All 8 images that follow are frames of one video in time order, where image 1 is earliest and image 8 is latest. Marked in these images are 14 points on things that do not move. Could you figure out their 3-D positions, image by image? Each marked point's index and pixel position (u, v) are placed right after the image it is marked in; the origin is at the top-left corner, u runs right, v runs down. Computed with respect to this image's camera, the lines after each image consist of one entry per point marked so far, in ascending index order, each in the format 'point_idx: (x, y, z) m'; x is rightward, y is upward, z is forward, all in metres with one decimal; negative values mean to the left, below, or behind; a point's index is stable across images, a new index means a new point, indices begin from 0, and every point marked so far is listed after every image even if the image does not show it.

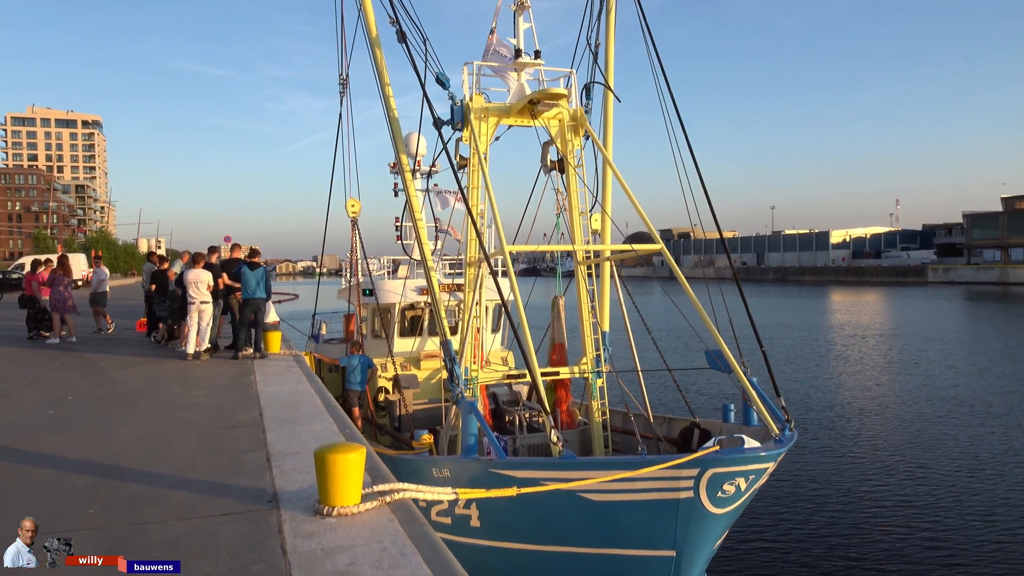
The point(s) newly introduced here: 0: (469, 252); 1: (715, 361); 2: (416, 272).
0: (-0.6, +0.5, +9.5) m
1: (+2.5, -0.9, +8.4) m
2: (-2.0, +0.3, +14.5) m
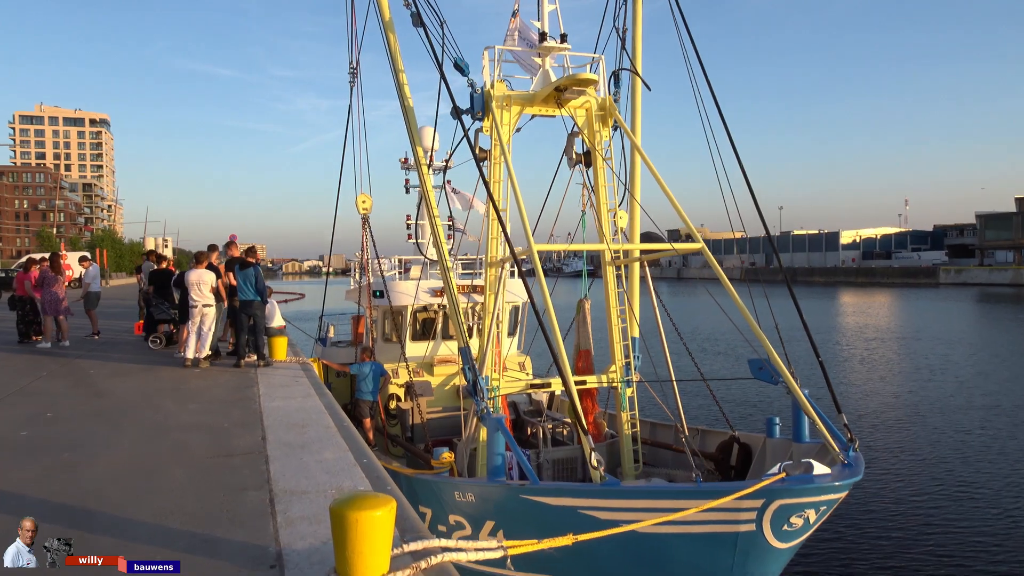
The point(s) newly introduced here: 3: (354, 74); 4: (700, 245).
0: (-0.3, +0.5, +8.8) m
1: (+2.8, -0.9, +7.7) m
2: (-1.6, +0.3, +13.8) m
3: (-2.7, +3.7, +11.8) m
4: (+2.1, +0.5, +7.7) m
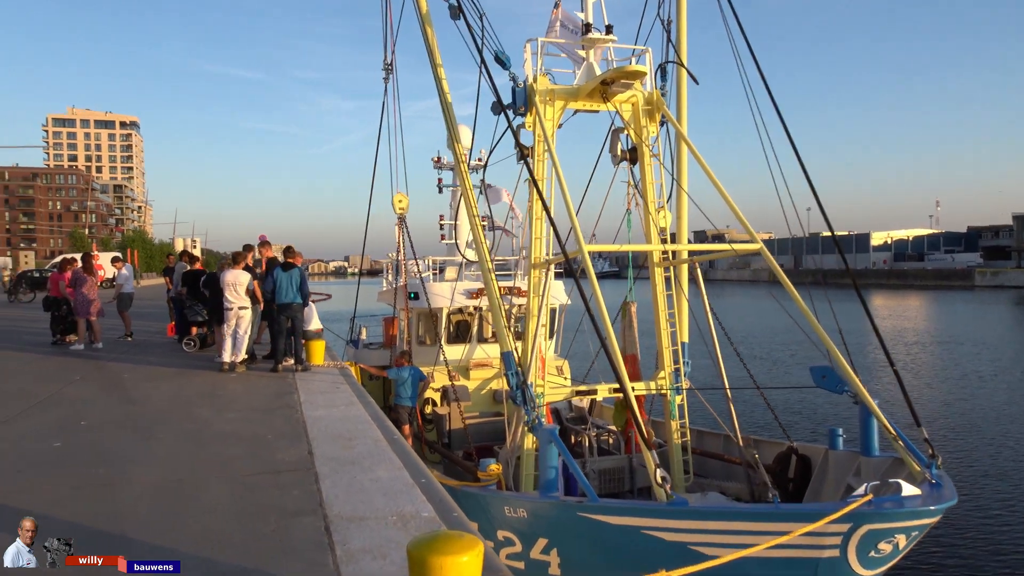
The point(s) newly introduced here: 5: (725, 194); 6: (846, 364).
0: (+0.3, +0.4, +8.5) m
1: (+3.3, -1.0, +7.2) m
2: (-0.9, +0.3, +13.5) m
3: (-2.0, +3.7, +11.5) m
4: (+2.6, +0.5, +7.2) m
5: (+2.2, +1.0, +7.2) m
6: (+3.5, -0.8, +7.2) m
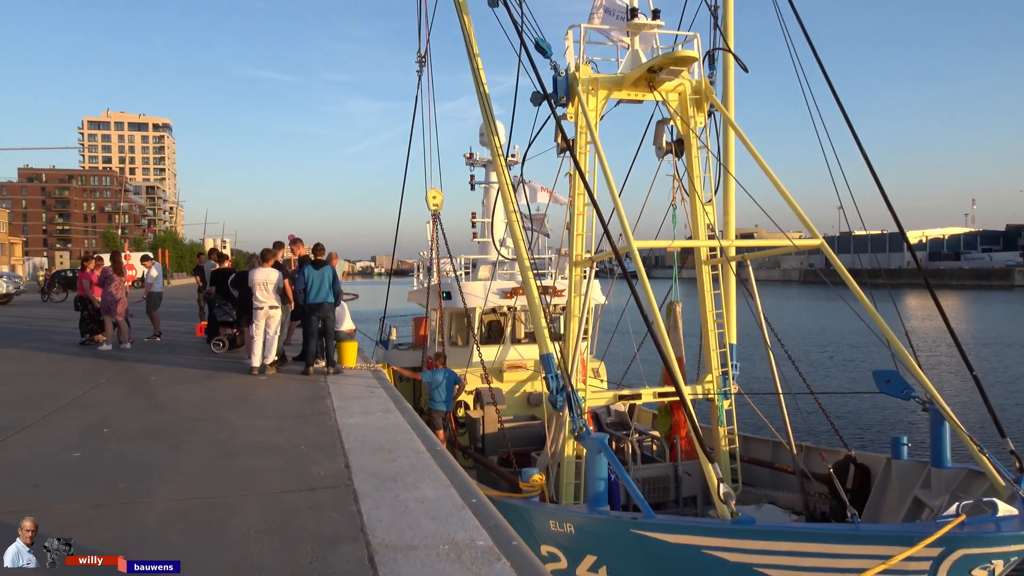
0: (+0.7, +0.4, +8.1) m
1: (+3.7, -1.0, +6.7) m
2: (-0.3, +0.3, +13.1) m
3: (-1.5, +3.7, +11.2) m
4: (+3.0, +0.5, +6.8) m
5: (+2.6, +1.0, +6.8) m
6: (+3.9, -0.8, +6.7) m
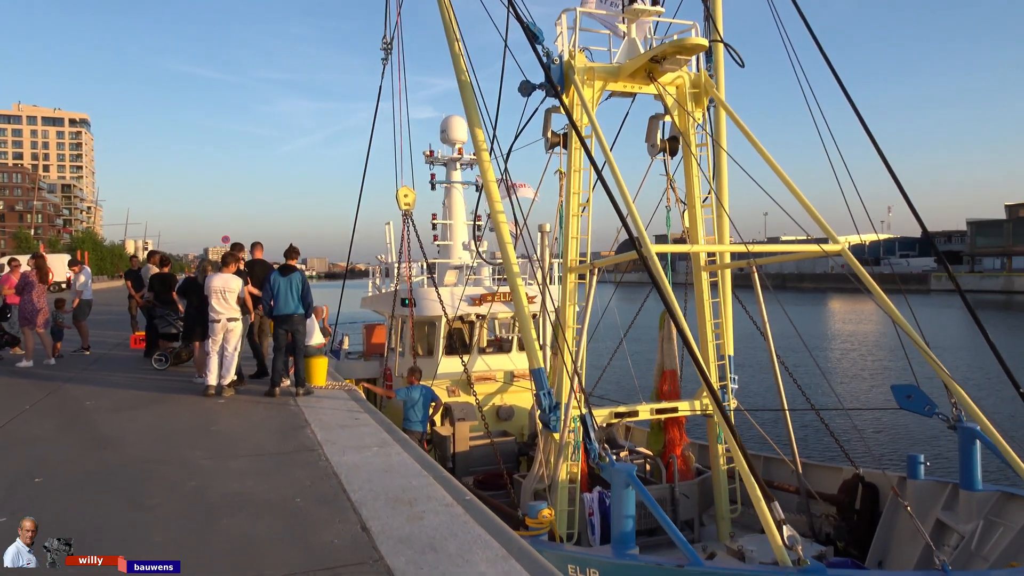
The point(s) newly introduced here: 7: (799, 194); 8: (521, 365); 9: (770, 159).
0: (+0.6, +0.4, +7.4) m
1: (+3.7, -1.1, +6.3) m
2: (-0.9, +0.2, +12.4) m
3: (-1.9, +3.6, +10.3) m
4: (+3.0, +0.4, +6.3) m
5: (+2.6, +1.0, +6.3) m
6: (+3.9, -0.9, +6.3) m
7: (+2.6, +0.9, +6.4) m
8: (+0.1, -1.3, +11.7) m
9: (+2.4, +1.2, +6.4) m
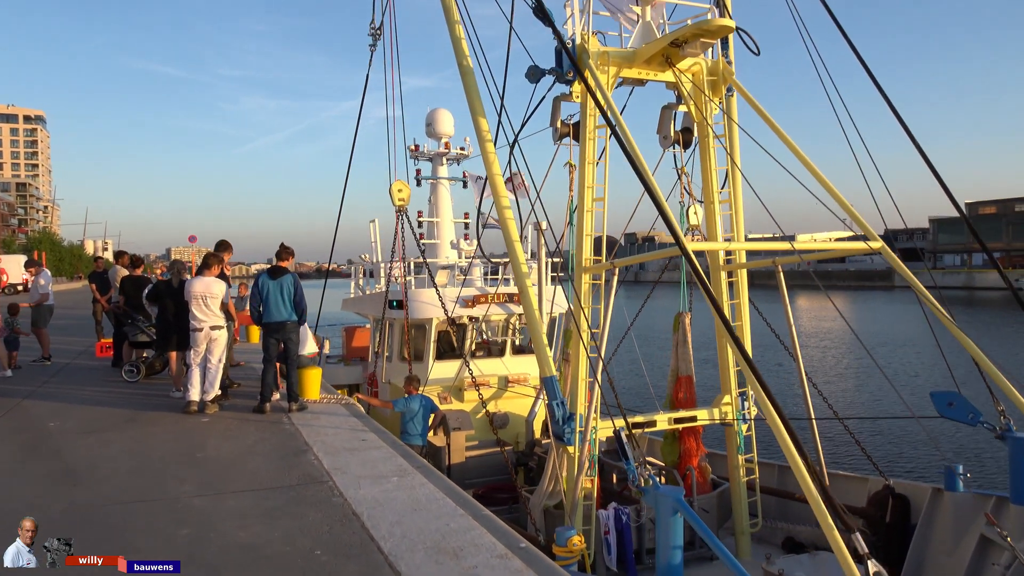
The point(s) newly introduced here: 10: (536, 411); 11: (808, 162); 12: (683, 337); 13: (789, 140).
0: (+0.7, +0.3, +6.9) m
1: (+3.8, -1.0, +5.9) m
2: (-1.0, +0.2, +11.8) m
3: (-1.9, +3.5, +9.7) m
4: (+3.2, +0.4, +5.9) m
5: (+2.7, +1.0, +5.8) m
6: (+4.1, -0.9, +5.9) m
7: (+2.7, +0.9, +5.9) m
8: (0.0, -1.3, +11.2) m
9: (+2.5, +1.2, +5.9) m
10: (+0.3, -1.8, +10.1) m
11: (+2.6, +1.1, +6.0) m
12: (+1.9, -0.6, +7.7) m
13: (+2.5, +1.3, +6.1) m
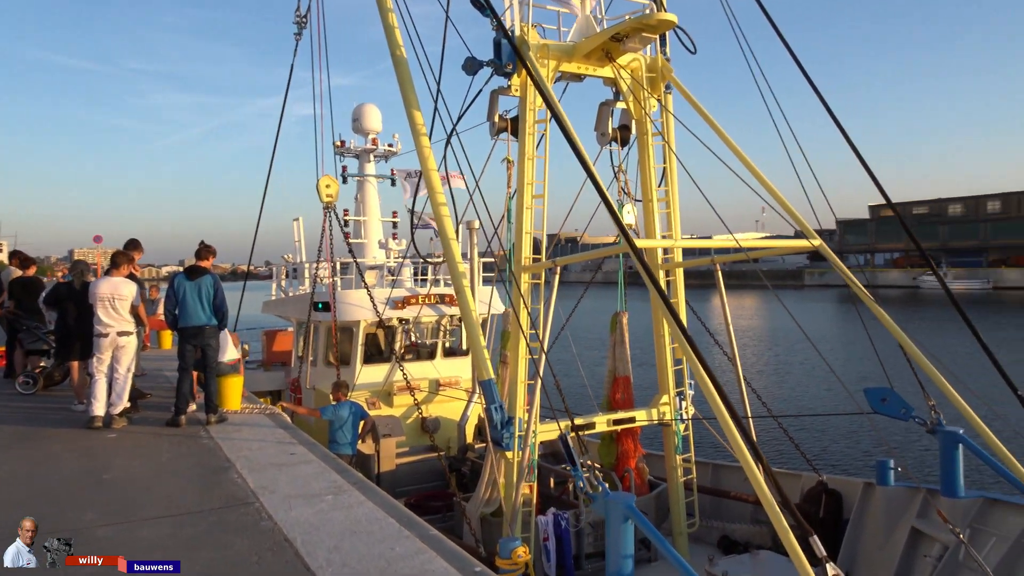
0: (+0.1, +0.3, +6.7) m
1: (+3.3, -1.0, +6.1) m
2: (-2.1, +0.1, +11.3) m
3: (-2.9, +3.5, +9.2) m
4: (+2.6, +0.4, +6.0) m
5: (+2.2, +1.0, +5.9) m
6: (+3.5, -0.9, +6.1) m
7: (+2.2, +0.9, +5.9) m
8: (-1.0, -1.4, +10.9) m
9: (+2.0, +1.2, +5.9) m
10: (-0.6, -1.8, +9.9) m
11: (+2.1, +1.1, +6.0) m
12: (+1.2, -0.6, +7.6) m
13: (+1.9, +1.3, +6.1) m
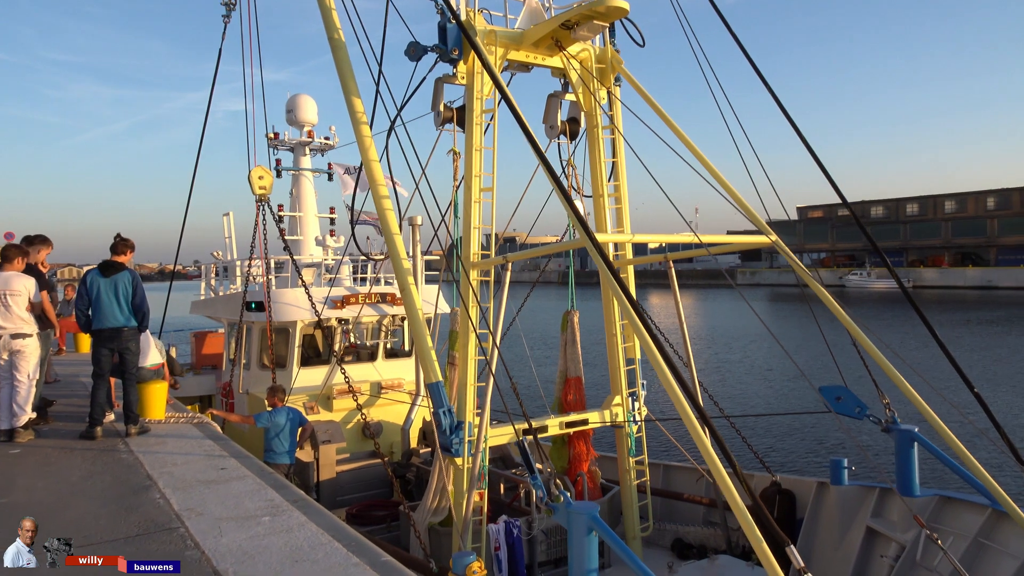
0: (-0.4, +0.4, +6.3) m
1: (+2.9, -1.0, +6.0) m
2: (-3.0, +0.2, +10.8) m
3: (-3.6, +3.5, +8.6) m
4: (+2.2, +0.4, +5.9) m
5: (+1.8, +1.0, +5.7) m
6: (+3.1, -0.8, +6.1) m
7: (+1.8, +0.9, +5.8) m
8: (-1.9, -1.3, +10.5) m
9: (+1.6, +1.2, +5.8) m
10: (-1.4, -1.8, +9.5) m
11: (+1.6, +1.1, +5.9) m
12: (+0.7, -0.5, +7.4) m
13: (+1.5, +1.4, +5.9) m
